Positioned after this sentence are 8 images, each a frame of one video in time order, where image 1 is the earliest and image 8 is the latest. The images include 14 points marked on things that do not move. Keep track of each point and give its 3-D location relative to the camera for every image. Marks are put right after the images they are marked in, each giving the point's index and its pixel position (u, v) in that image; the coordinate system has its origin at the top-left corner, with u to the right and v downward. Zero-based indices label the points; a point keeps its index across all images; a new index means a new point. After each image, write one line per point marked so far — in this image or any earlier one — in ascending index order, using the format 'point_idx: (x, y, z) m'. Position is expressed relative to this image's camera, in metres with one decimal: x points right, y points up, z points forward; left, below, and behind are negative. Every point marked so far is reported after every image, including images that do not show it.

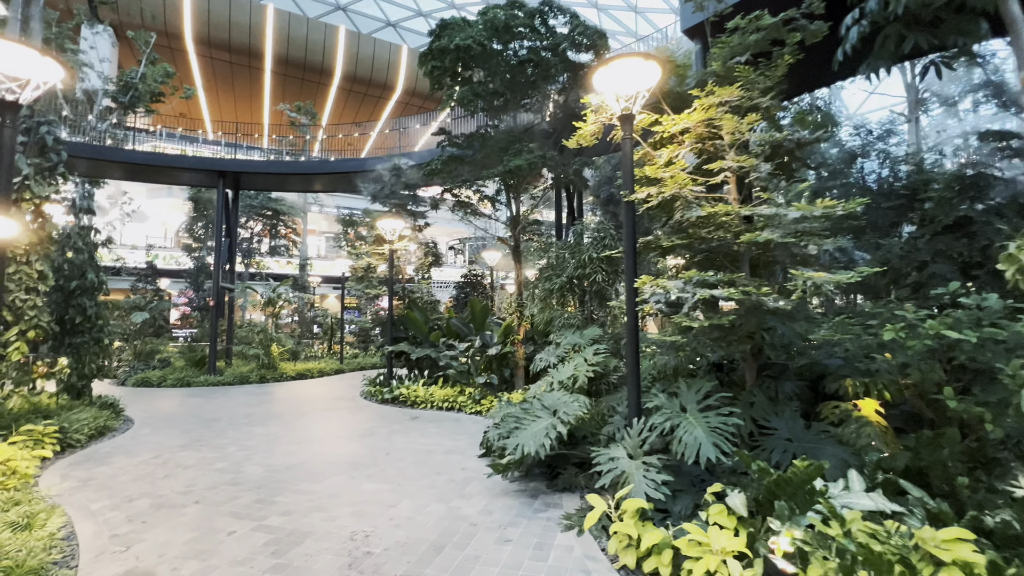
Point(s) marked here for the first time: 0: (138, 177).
0: (-8.6, +2.6, +10.4) m
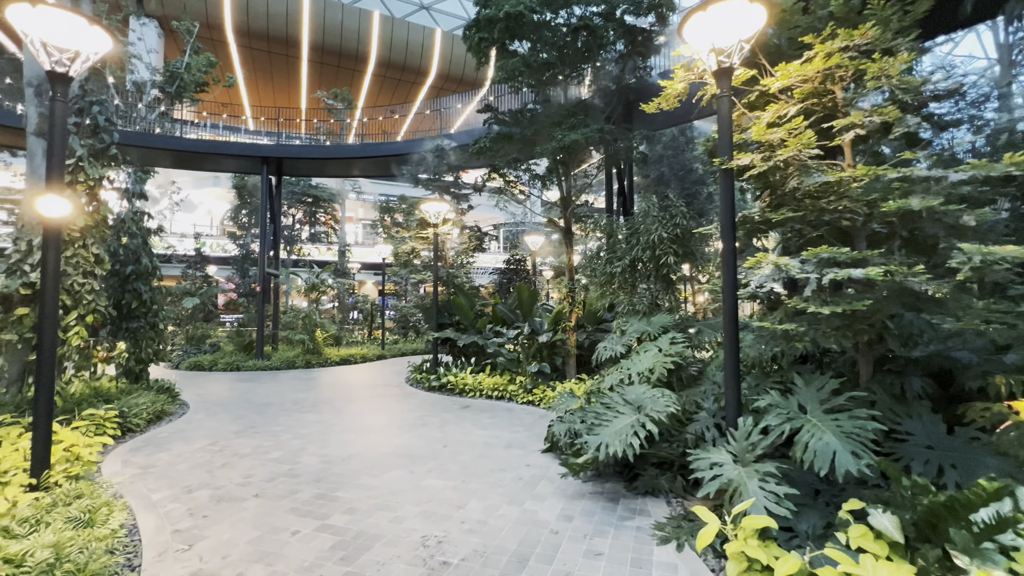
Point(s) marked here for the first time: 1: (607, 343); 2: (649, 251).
0: (-7.7, +2.9, +10.5) m
1: (+0.9, -0.5, +4.4) m
2: (+1.4, +0.4, +4.6) m
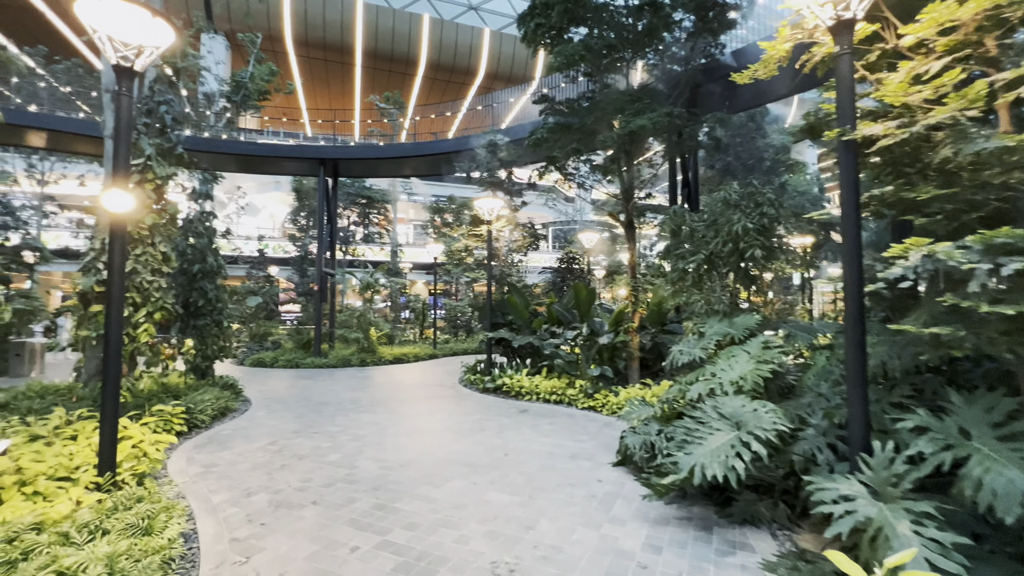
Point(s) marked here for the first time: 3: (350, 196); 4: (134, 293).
0: (-6.4, +2.9, +11.0) m
1: (+1.5, -0.5, +4.0) m
2: (+2.0, +0.4, +4.1) m
3: (-5.3, +3.1, +14.7) m
4: (-3.1, 0.0, +3.7) m
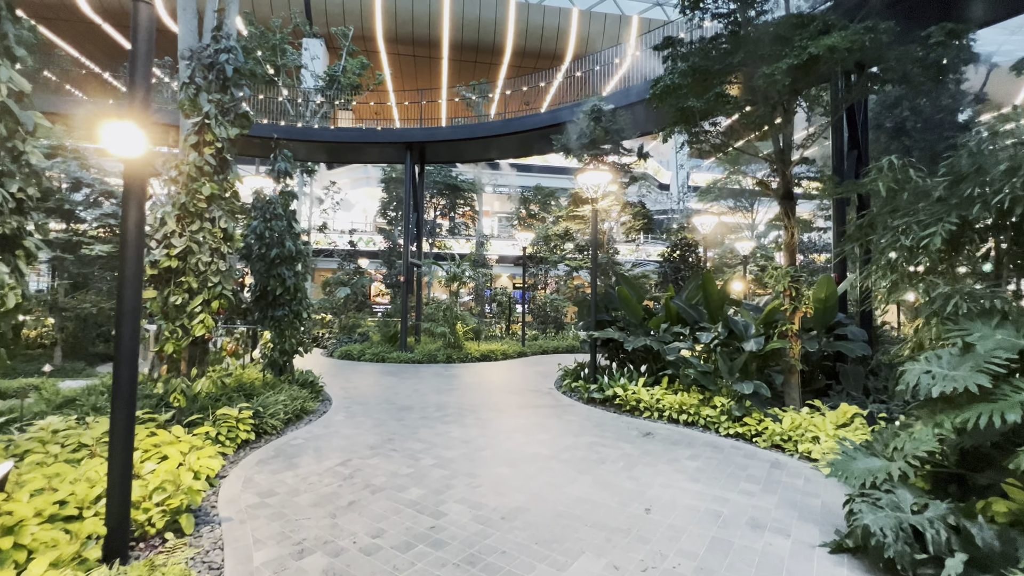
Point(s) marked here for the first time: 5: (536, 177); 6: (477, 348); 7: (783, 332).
0: (-4.1, +3.1, +10.8) m
1: (+2.4, -0.4, +2.6) m
2: (+2.9, +0.5, +2.6) m
3: (-2.4, +3.3, +14.2) m
4: (-2.2, +0.1, +3.1) m
5: (+1.0, +4.9, +19.8) m
6: (-0.8, -1.4, +10.5) m
7: (+2.8, -0.5, +4.7) m
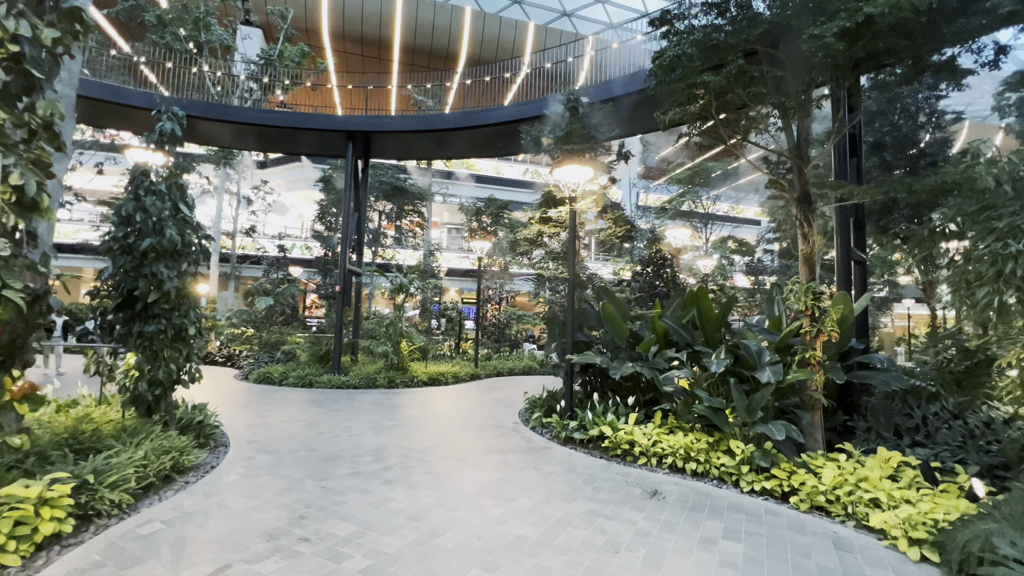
0: (-5.0, +2.9, +9.3) m
1: (+2.4, -0.5, +1.8) m
2: (+2.9, +0.4, +1.9) m
3: (-3.7, +2.9, +12.9) m
4: (-2.3, +0.1, +1.8) m
5: (-1.0, +4.2, +18.9) m
6: (-1.8, -1.7, +9.2) m
7: (+2.6, -0.6, +4.0) m
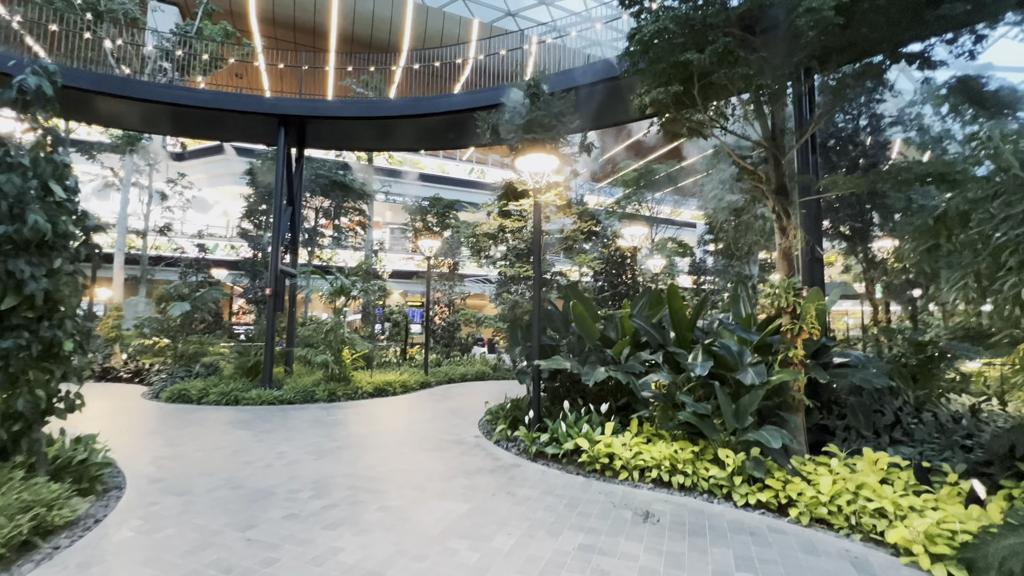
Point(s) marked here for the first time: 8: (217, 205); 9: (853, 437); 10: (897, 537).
0: (-6.0, +2.8, +8.1) m
1: (+2.4, -0.5, +1.6) m
2: (+2.8, +0.4, +1.8) m
3: (-5.1, +2.8, +11.9) m
4: (-2.2, +0.1, +1.0) m
5: (-3.1, +4.1, +18.2) m
6: (-2.7, -1.7, +8.4) m
7: (+2.3, -0.6, +3.8) m
8: (-11.2, +3.2, +16.9) m
9: (+2.9, -1.2, +3.8) m
10: (+2.1, -1.4, +2.5) m
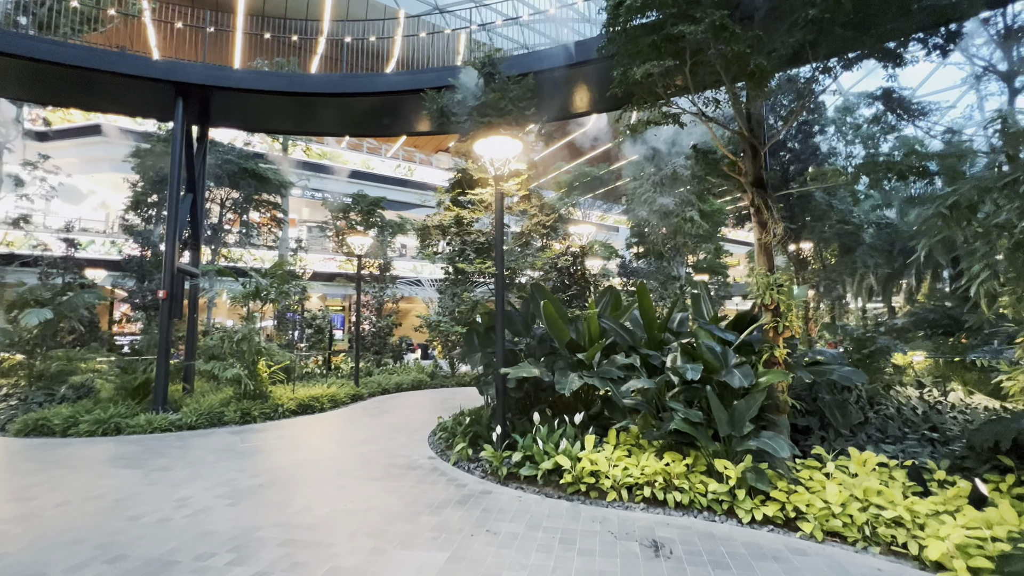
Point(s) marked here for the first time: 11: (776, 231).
0: (-6.8, +2.8, +6.5) m
1: (+2.5, -0.4, +1.5) m
2: (+2.9, +0.5, +1.7) m
3: (-6.6, +2.8, +10.4) m
4: (-2.0, +0.1, +0.1) m
5: (-5.7, +4.0, +16.9) m
6: (-3.6, -1.7, +7.3) m
7: (+2.0, -0.6, +3.6) m
8: (-13.4, +3.0, +14.4) m
9: (+2.6, -1.2, +3.7) m
10: (+2.1, -1.3, +2.3) m
11: (+2.2, +0.5, +3.8) m
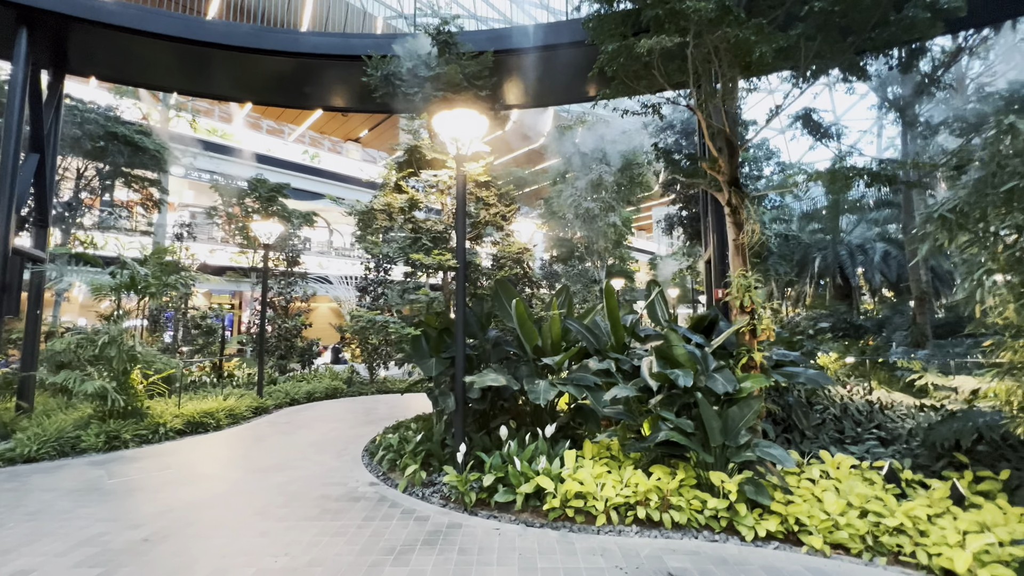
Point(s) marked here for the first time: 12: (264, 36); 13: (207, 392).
0: (-7.4, +3.0, +4.6) m
1: (+2.7, -0.4, +1.5) m
2: (+3.1, +0.4, +1.9) m
3: (-8.0, +2.9, +8.4) m
4: (-1.4, +0.2, -0.7) m
5: (-8.4, +4.2, +15.0) m
6: (-4.5, -1.6, +6.0) m
7: (+1.8, -0.6, +3.5) m
8: (-15.5, +3.3, +10.9) m
9: (+2.3, -1.2, +3.7) m
10: (+2.1, -1.3, +2.2) m
11: (+2.0, +0.5, +3.7) m
12: (-3.1, +3.1, +5.6) m
13: (-5.1, -1.7, +7.5) m
